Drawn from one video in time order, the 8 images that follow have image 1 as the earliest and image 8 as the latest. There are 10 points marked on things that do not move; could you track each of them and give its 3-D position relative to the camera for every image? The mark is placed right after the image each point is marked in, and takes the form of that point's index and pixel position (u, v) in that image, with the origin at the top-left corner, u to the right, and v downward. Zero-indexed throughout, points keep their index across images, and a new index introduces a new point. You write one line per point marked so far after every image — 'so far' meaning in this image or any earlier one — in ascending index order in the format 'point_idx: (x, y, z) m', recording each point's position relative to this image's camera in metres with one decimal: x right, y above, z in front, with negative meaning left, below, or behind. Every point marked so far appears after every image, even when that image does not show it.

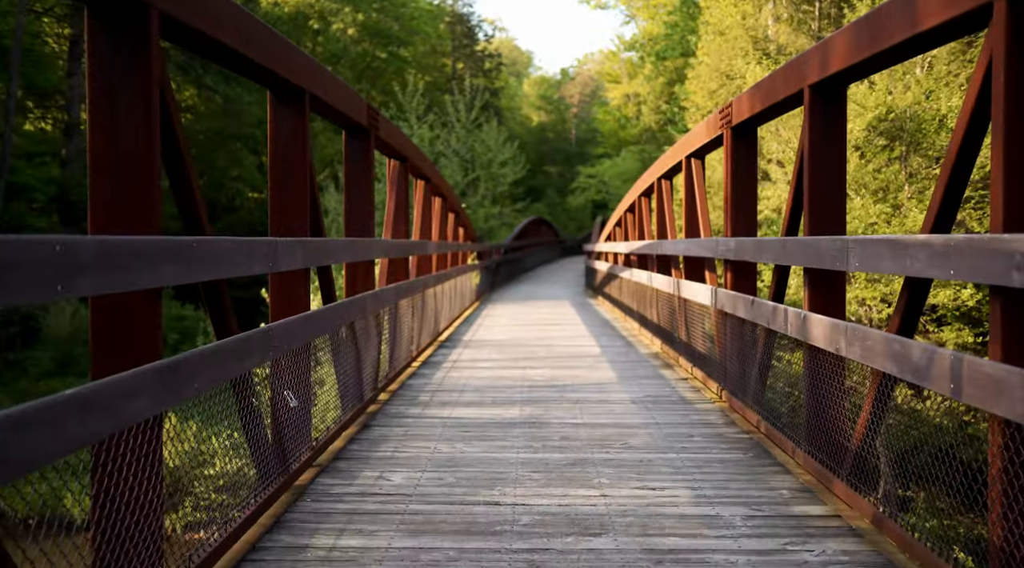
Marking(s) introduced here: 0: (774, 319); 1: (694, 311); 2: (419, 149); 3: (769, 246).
0: (+1.1, -0.1, +4.1) m
1: (+1.2, -0.2, +6.5) m
2: (-0.7, +1.0, +7.4) m
3: (+1.1, +0.2, +4.2) m
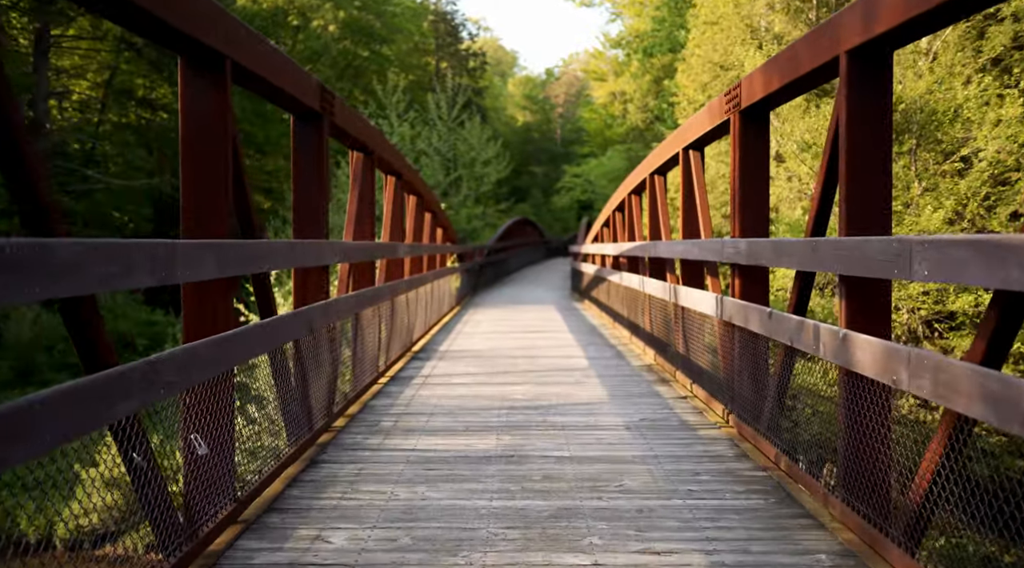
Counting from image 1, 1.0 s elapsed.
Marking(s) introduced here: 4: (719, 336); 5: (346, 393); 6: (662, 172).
0: (+1.0, -0.2, +3.4) m
1: (+1.0, -0.2, +5.8) m
2: (-0.9, +1.0, +6.7) m
3: (+1.0, +0.1, +3.5) m
4: (+1.0, -0.3, +5.1) m
5: (-0.9, -0.6, +5.2) m
6: (+1.2, +0.9, +7.9) m
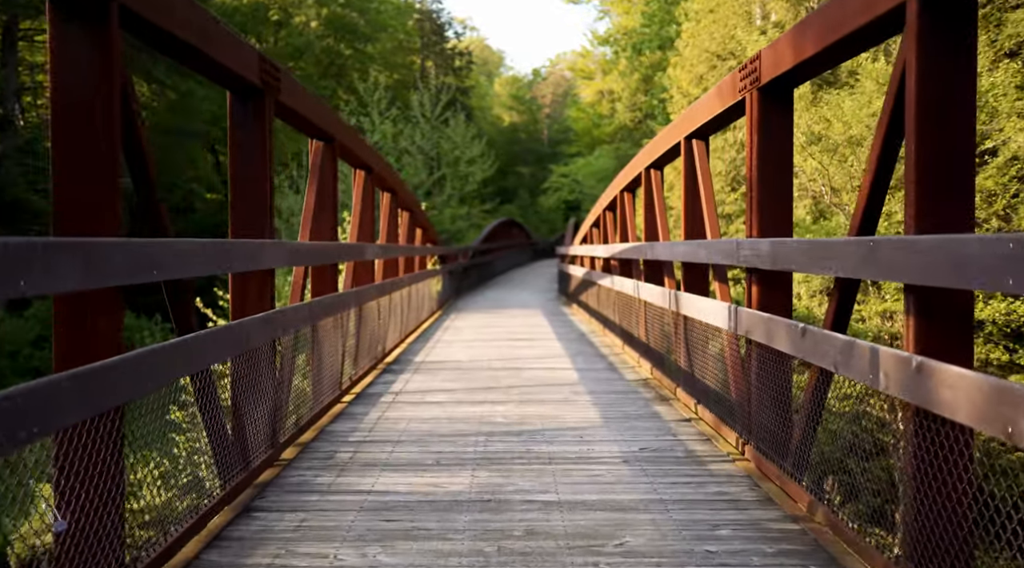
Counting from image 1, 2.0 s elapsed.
0: (+0.9, -0.2, +2.7) m
1: (+0.9, -0.2, +5.1) m
2: (-1.0, +0.9, +6.0) m
3: (+0.9, +0.1, +2.8) m
4: (+0.9, -0.3, +4.4) m
5: (-1.0, -0.6, +4.5) m
6: (+1.1, +0.8, +7.2) m
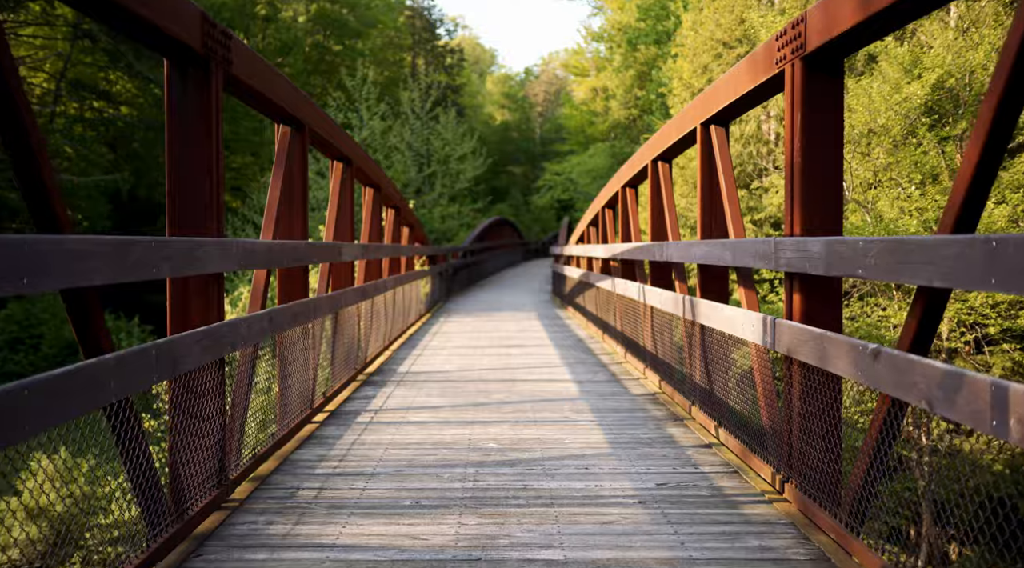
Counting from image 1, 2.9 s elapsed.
0: (+0.9, -0.2, +2.0) m
1: (+0.9, -0.3, +4.4) m
2: (-1.0, +0.9, +5.3) m
3: (+0.9, +0.1, +2.2) m
4: (+0.9, -0.3, +3.7) m
5: (-1.0, -0.6, +3.9) m
6: (+1.0, +0.8, +6.6) m
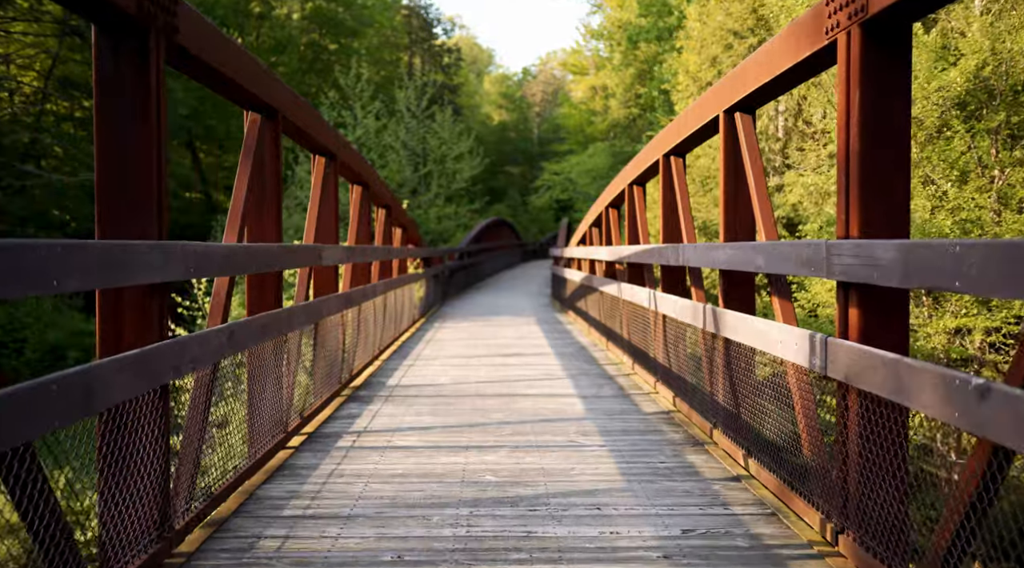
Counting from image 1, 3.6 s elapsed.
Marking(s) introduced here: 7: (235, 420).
0: (+0.9, -0.3, +1.5) m
1: (+0.9, -0.3, +3.9) m
2: (-1.0, +0.9, +4.8) m
3: (+0.9, 0.0, +1.6) m
4: (+0.9, -0.4, +3.2) m
5: (-1.0, -0.7, +3.3) m
6: (+1.0, +0.8, +6.0) m
7: (-1.0, -0.5, +3.6) m
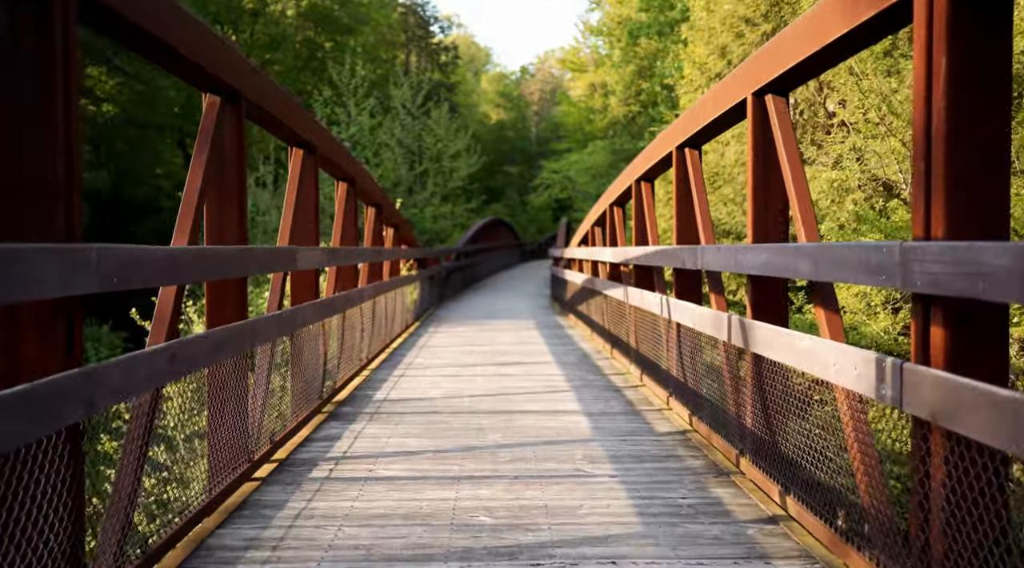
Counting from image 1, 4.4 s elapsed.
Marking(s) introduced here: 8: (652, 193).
0: (+0.9, -0.3, +1.0) m
1: (+0.9, -0.3, +3.3) m
2: (-1.0, +0.8, +4.2) m
3: (+0.9, 0.0, +1.1) m
4: (+0.9, -0.4, +2.6) m
5: (-1.0, -0.7, +2.8) m
6: (+1.0, +0.8, +5.5) m
7: (-1.0, -0.5, +3.1) m
8: (+1.0, +0.6, +7.1) m
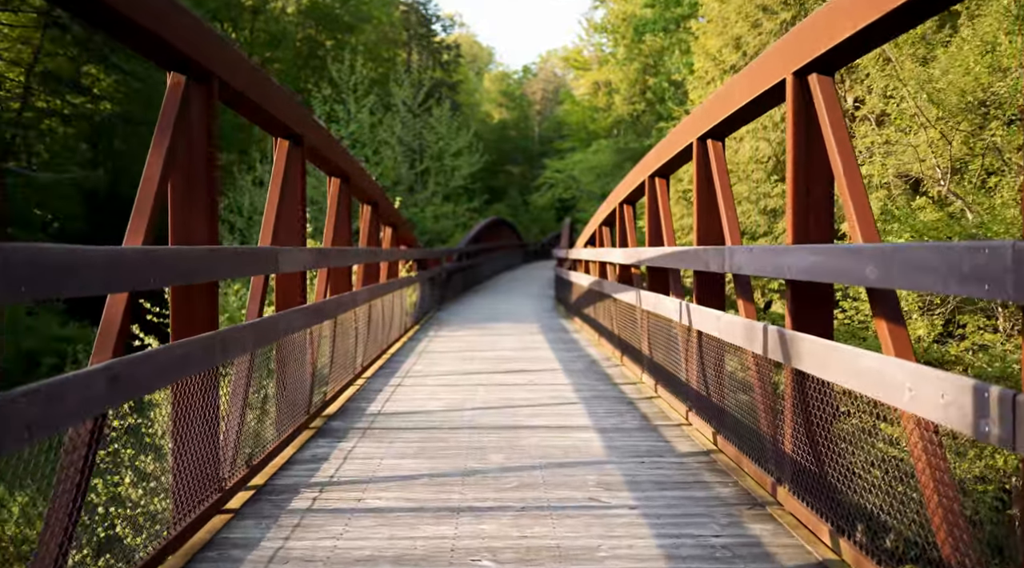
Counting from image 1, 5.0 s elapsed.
0: (+0.9, -0.3, +0.5) m
1: (+0.9, -0.3, +2.9) m
2: (-1.0, +0.8, +3.8) m
3: (+0.9, 0.0, +0.6) m
4: (+0.9, -0.4, +2.2) m
5: (-1.0, -0.7, +2.3) m
6: (+1.0, +0.7, +5.0) m
7: (-1.0, -0.5, +2.6) m
8: (+1.0, +0.6, +6.7) m
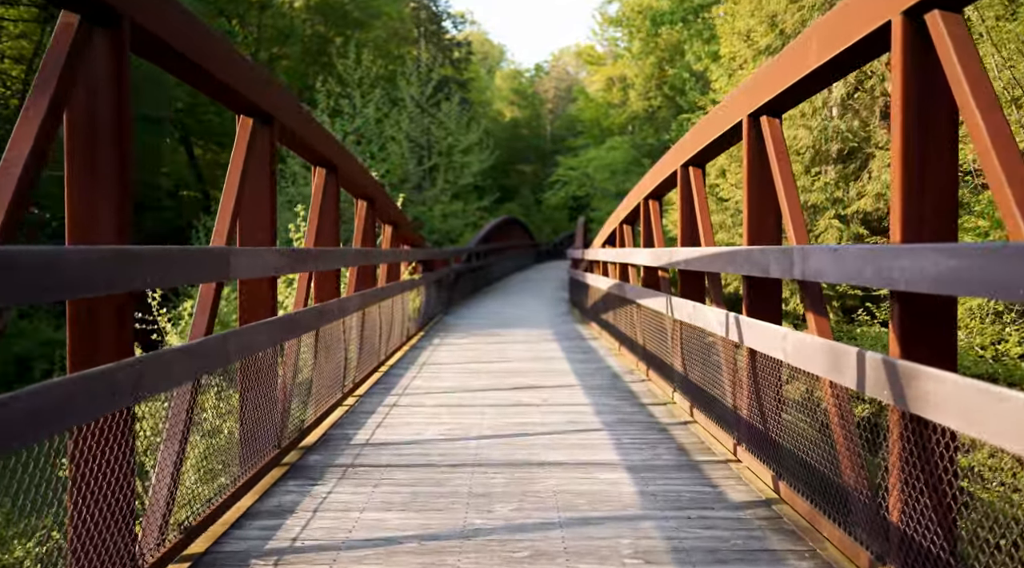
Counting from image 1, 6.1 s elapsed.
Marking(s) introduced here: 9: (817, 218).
0: (+0.9, -0.3, -0.4) m
1: (+0.9, -0.4, +2.0) m
2: (-1.0, +0.8, +2.9) m
3: (+0.9, 0.0, -0.2) m
4: (+1.0, -0.4, +1.3) m
5: (-0.9, -0.7, +1.5) m
6: (+1.1, +0.7, +4.2) m
7: (-1.0, -0.6, +1.8) m
8: (+1.1, +0.6, +5.8) m
9: (+2.9, +0.6, +9.5) m
